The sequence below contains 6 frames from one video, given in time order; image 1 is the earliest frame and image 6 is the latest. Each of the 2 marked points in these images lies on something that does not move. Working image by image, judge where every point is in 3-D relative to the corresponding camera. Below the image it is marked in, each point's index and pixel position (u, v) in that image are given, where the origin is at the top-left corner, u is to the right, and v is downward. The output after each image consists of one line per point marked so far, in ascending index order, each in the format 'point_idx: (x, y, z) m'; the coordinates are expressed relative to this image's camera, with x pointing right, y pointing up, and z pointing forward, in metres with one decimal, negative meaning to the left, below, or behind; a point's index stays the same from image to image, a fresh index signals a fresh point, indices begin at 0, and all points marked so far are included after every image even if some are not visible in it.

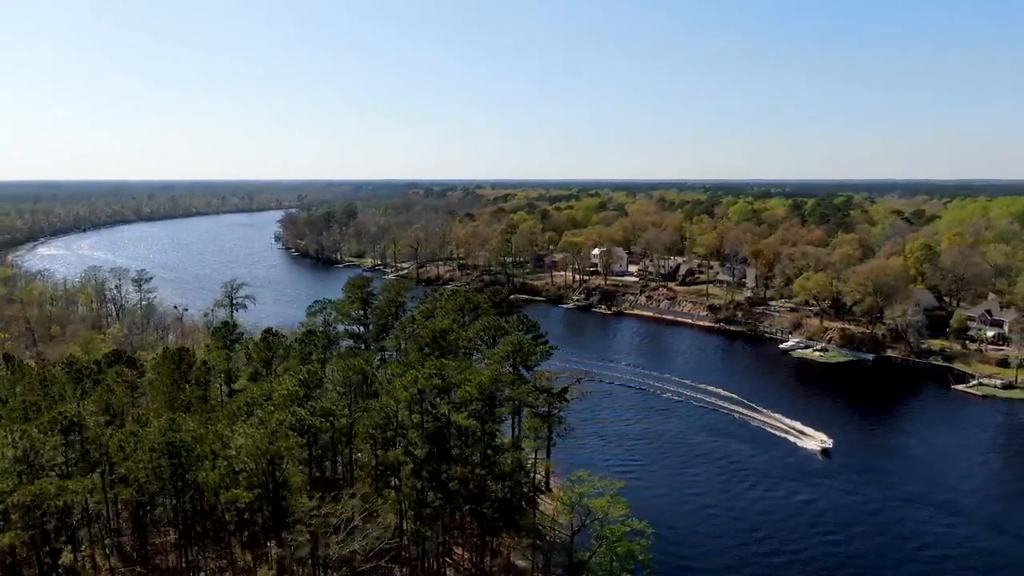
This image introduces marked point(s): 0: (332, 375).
0: (-5.0, -2.4, +19.5) m
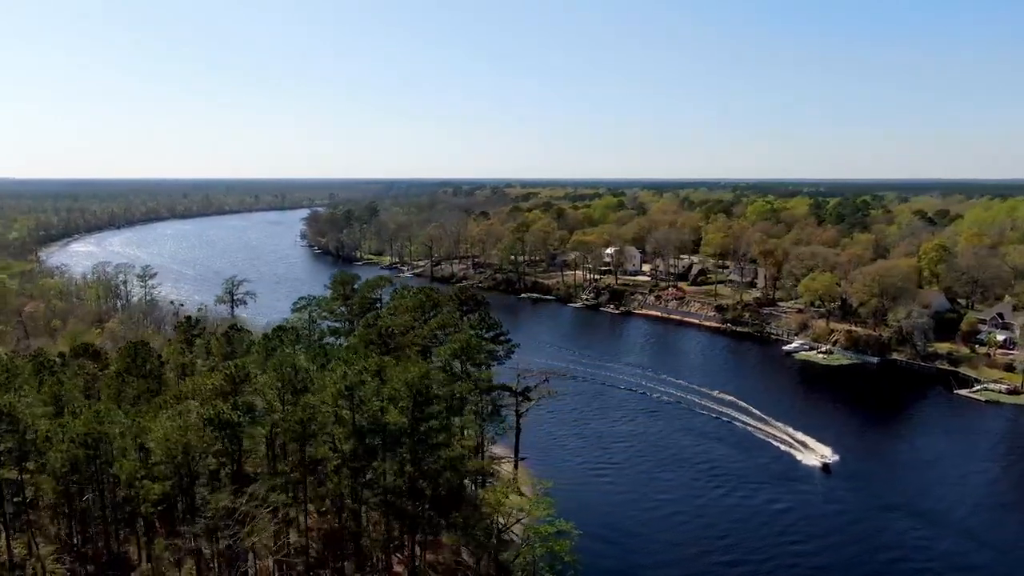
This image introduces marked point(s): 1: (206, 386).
0: (-6.7, -2.3, +19.6) m
1: (-7.9, -2.5, +18.3) m
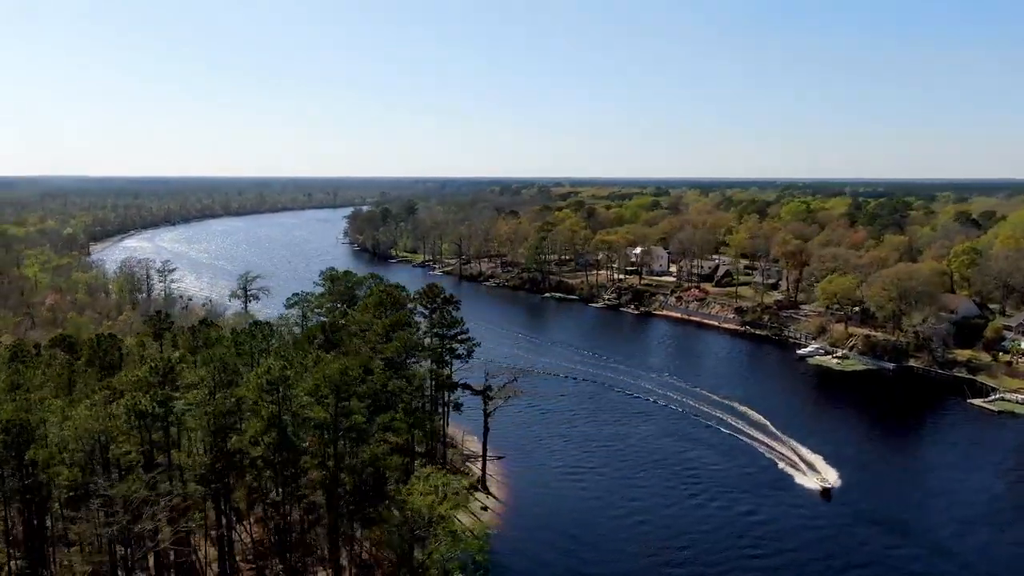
0: (-8.8, -2.1, +20.1) m
1: (-10.0, -2.3, +18.9) m
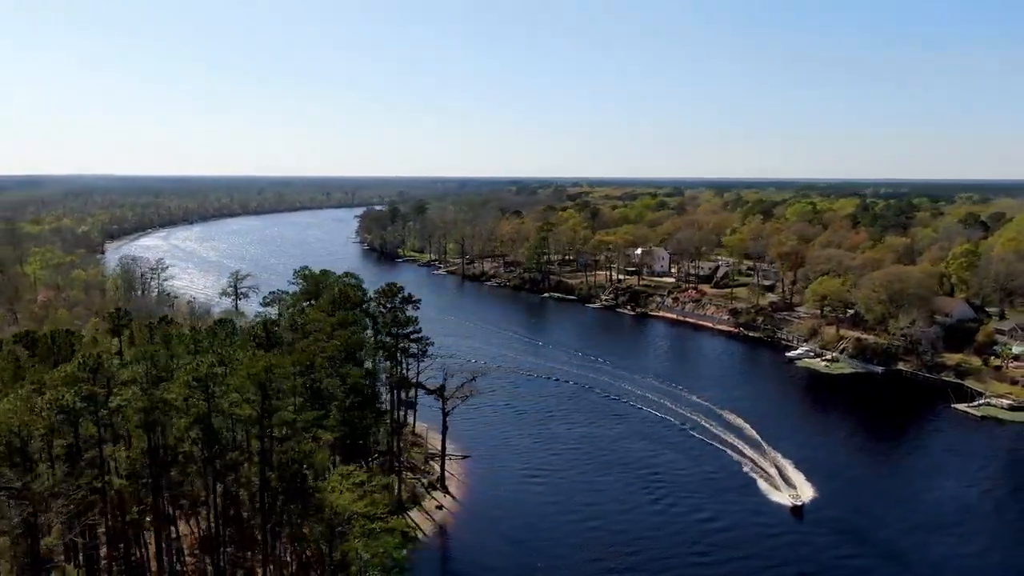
0: (-10.7, -2.1, +20.4) m
1: (-12.0, -2.2, +19.2) m
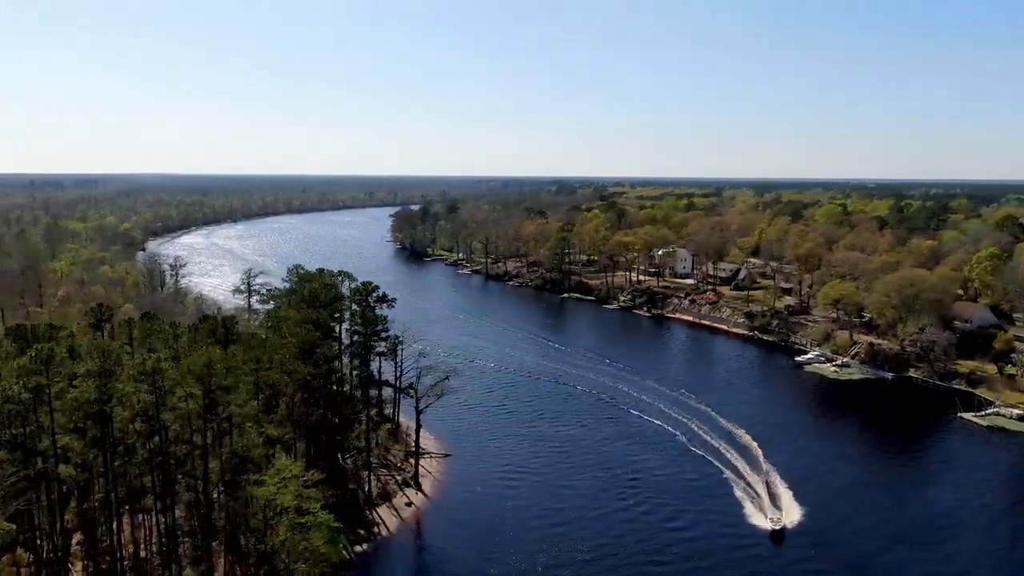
0: (-12.4, -2.0, +21.2) m
1: (-13.7, -2.1, +20.0) m
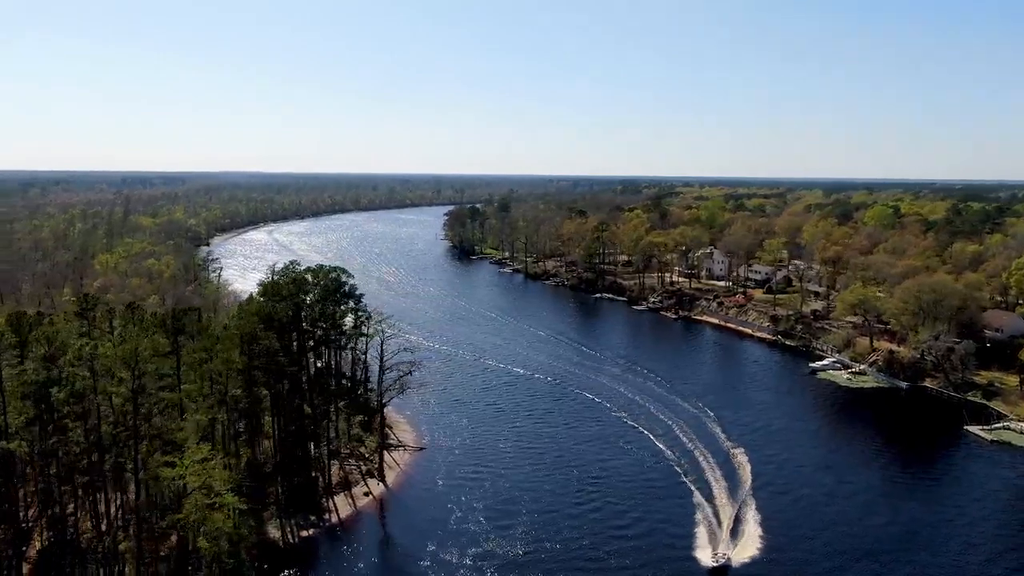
0: (-14.9, -1.7, +23.0) m
1: (-16.3, -1.8, +22.0) m
